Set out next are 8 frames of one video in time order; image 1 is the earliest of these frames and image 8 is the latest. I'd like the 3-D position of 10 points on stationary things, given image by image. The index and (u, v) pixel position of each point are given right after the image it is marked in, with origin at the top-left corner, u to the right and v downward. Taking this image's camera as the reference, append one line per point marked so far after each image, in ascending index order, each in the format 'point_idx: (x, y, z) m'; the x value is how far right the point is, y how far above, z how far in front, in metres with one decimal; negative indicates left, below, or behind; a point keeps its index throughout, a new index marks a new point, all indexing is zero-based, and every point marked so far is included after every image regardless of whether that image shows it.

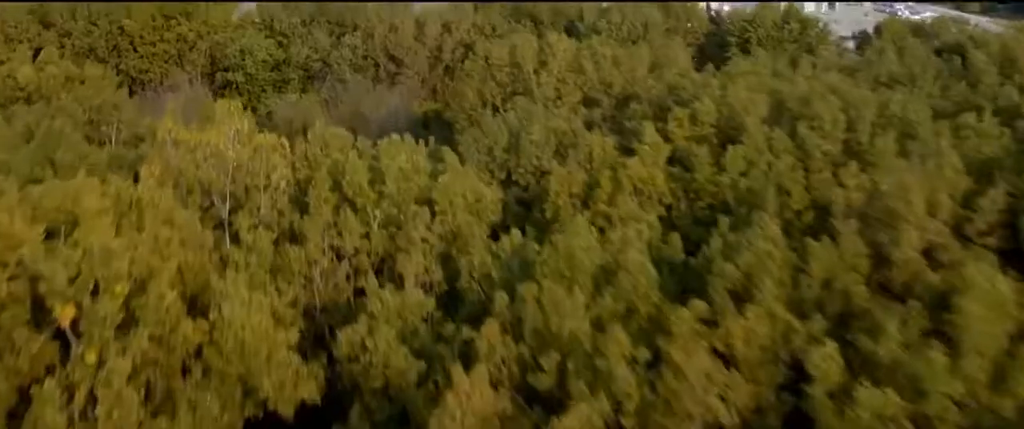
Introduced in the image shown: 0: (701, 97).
0: (+0.9, +0.5, +8.1) m
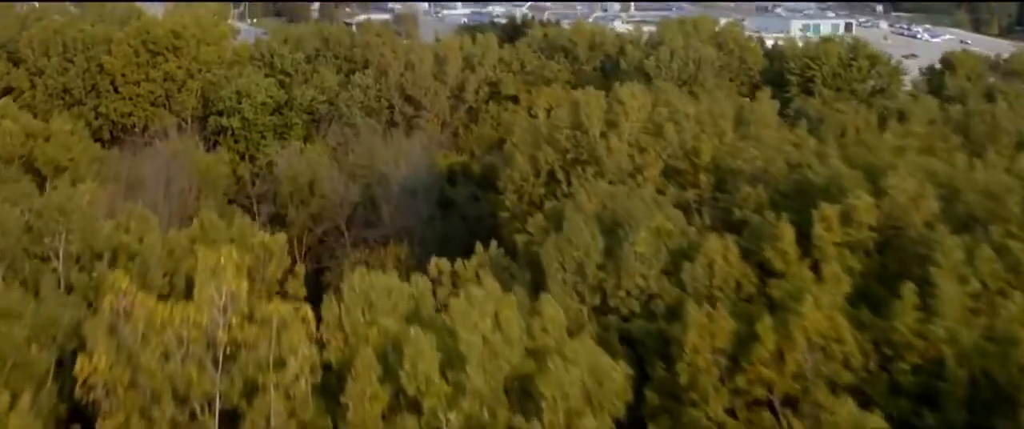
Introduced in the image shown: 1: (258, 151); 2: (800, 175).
0: (+1.2, +0.1, +6.1) m
1: (-1.9, +0.5, +13.2) m
2: (+1.1, +0.2, +6.8) m
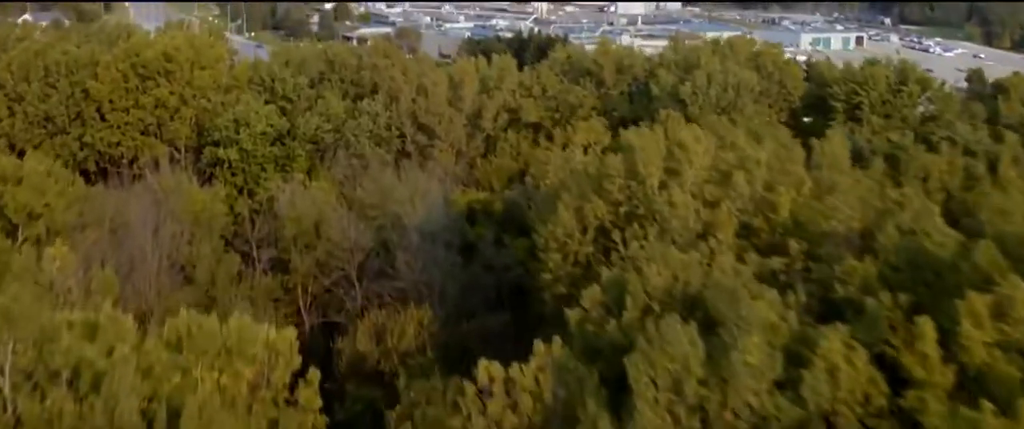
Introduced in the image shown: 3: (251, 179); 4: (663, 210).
0: (+1.4, -0.2, +5.0) m
1: (-1.7, +0.2, +12.0) m
2: (+1.3, -0.1, +5.6) m
3: (-1.8, +0.2, +12.0) m
4: (+0.6, 0.0, +6.8) m
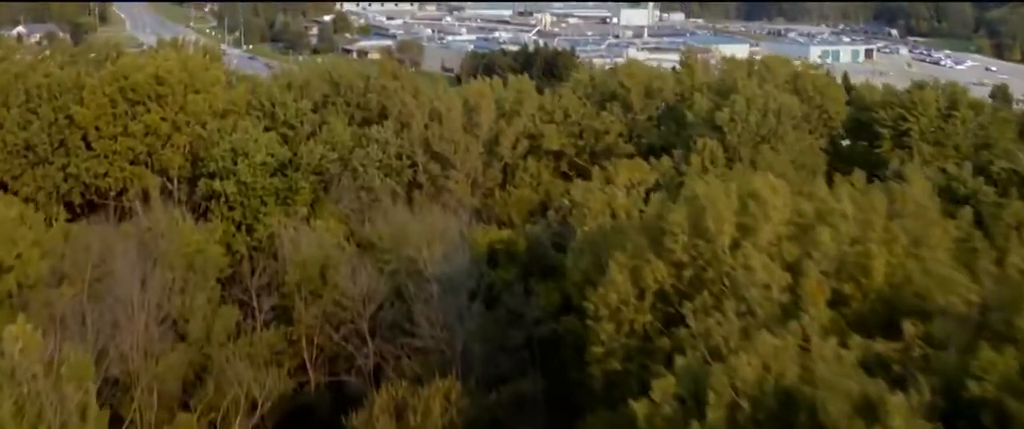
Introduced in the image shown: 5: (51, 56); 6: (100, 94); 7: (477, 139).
0: (+1.5, -0.4, +3.9) m
1: (-1.6, -0.1, +10.9) m
2: (+1.5, -0.3, +4.6) m
3: (-1.6, 0.0, +11.0) m
4: (+0.7, -0.2, +5.8) m
5: (-3.4, +1.2, +12.8) m
6: (-2.8, +0.8, +11.7) m
7: (-0.2, +0.5, +12.5) m
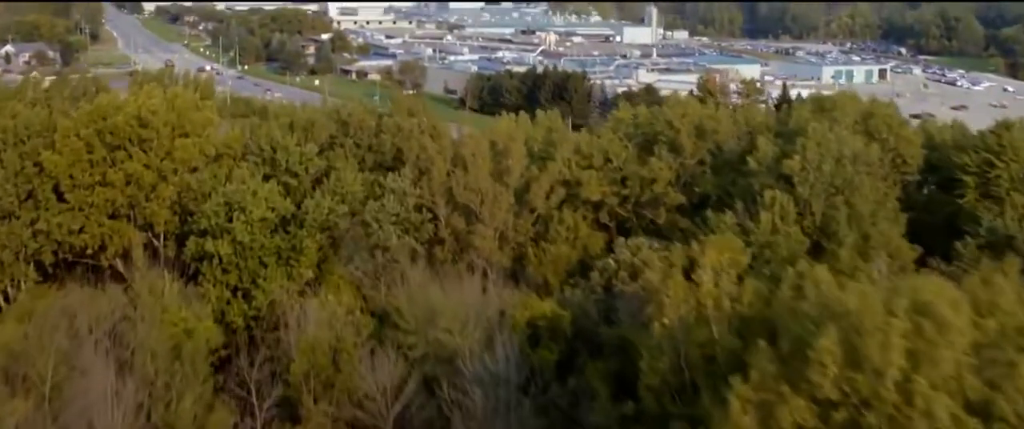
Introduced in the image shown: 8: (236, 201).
0: (+1.8, -0.7, +2.4) m
1: (-1.4, -0.4, +9.4) m
2: (+1.7, -0.6, +3.0) m
3: (-1.4, -0.4, +9.4) m
4: (+1.0, -0.5, +4.2) m
5: (-3.2, +0.8, +11.3) m
6: (-2.5, +0.4, +10.1) m
7: (0.0, +0.2, +11.0) m
8: (-1.5, +0.1, +9.7) m
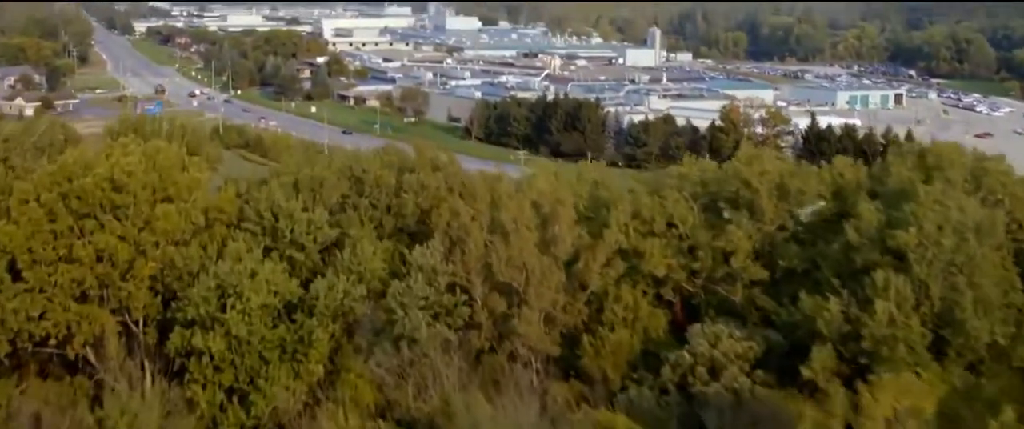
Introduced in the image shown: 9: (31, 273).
0: (+2.0, -1.0, +0.6) m
1: (-1.1, -0.8, +7.6) m
2: (+2.0, -0.9, +1.3) m
3: (-1.2, -0.7, +7.6) m
4: (+1.3, -0.8, +2.4) m
5: (-2.9, +0.4, +9.5) m
6: (-2.3, 0.0, +8.3) m
7: (+0.2, -0.2, +9.2) m
8: (-1.2, -0.3, +7.9) m
9: (-2.2, -0.3, +8.3) m
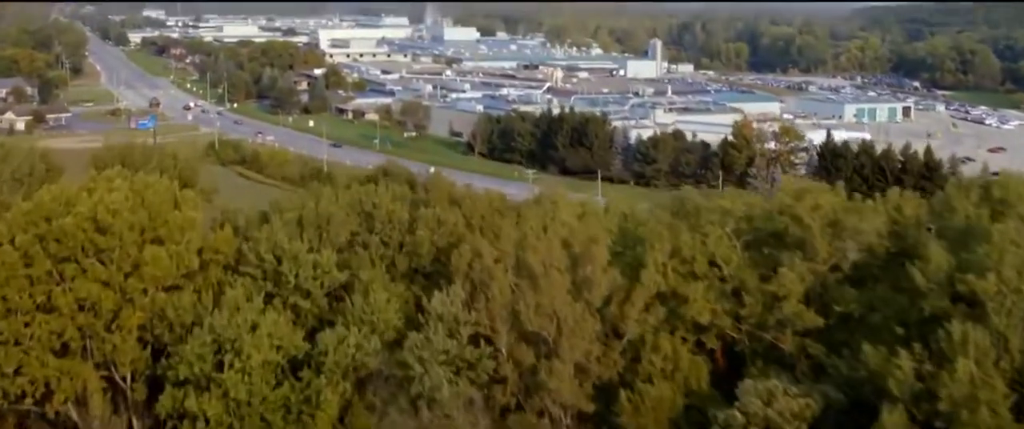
0: (+2.2, -1.1, -0.3) m
1: (-1.0, -1.0, +6.7) m
2: (+2.1, -1.1, +0.4) m
3: (-1.0, -0.9, +6.8) m
4: (+1.4, -1.0, +1.6) m
5: (-2.8, +0.2, +8.6) m
6: (-2.1, -0.1, +7.5) m
7: (+0.3, -0.4, +8.4) m
8: (-1.1, -0.5, +7.0) m
9: (-2.0, -0.5, +7.4) m
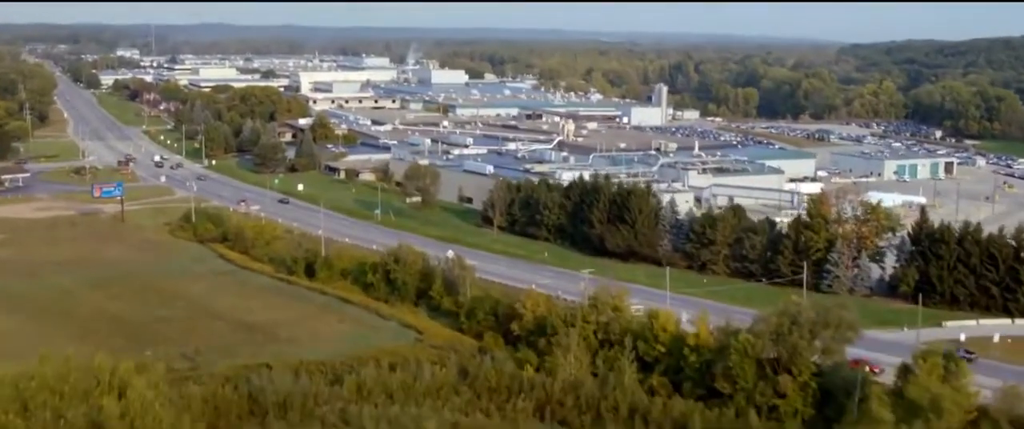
0: (+3.0, -1.7, -4.5) m
1: (-0.3, -1.7, +2.5) m
2: (+2.9, -1.7, -3.8) m
3: (-0.3, -1.7, +2.5) m
4: (+2.2, -1.7, -2.6) m
5: (-2.1, -0.6, +4.4) m
6: (-1.5, -0.9, +3.2) m
7: (+1.0, -1.2, +4.1) m
8: (-0.4, -1.3, +2.8) m
9: (-1.3, -1.3, +3.2) m
